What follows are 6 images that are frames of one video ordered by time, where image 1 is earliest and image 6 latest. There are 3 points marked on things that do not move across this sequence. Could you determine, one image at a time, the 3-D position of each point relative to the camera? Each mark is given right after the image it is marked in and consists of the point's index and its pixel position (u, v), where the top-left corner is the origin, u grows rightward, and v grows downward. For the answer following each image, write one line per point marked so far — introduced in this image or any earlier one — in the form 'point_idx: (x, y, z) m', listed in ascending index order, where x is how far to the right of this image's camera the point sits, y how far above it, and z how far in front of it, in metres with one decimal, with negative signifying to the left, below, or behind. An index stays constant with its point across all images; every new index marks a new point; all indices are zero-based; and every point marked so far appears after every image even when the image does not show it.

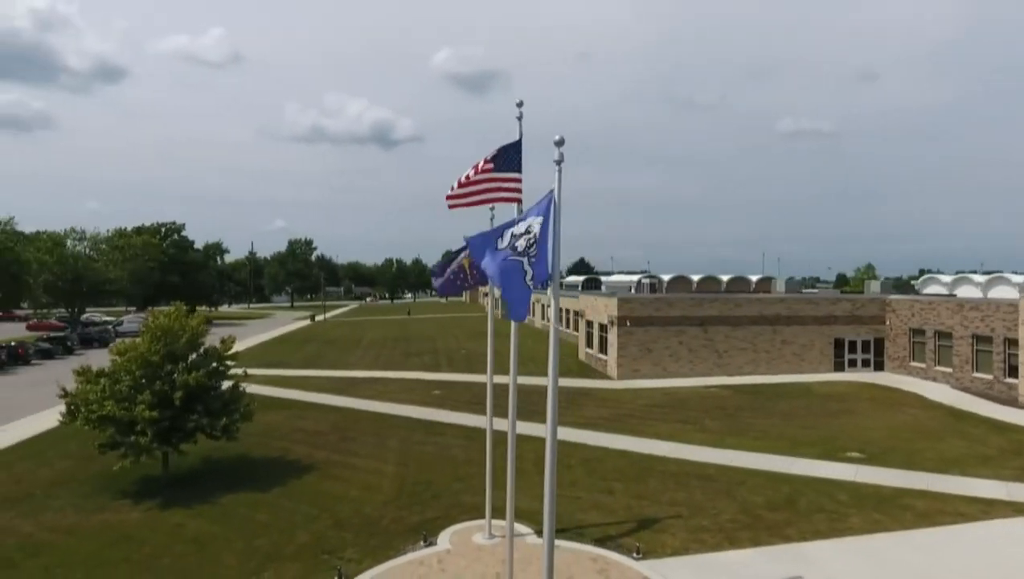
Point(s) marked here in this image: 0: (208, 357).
0: (-8.0, -1.8, +16.8) m
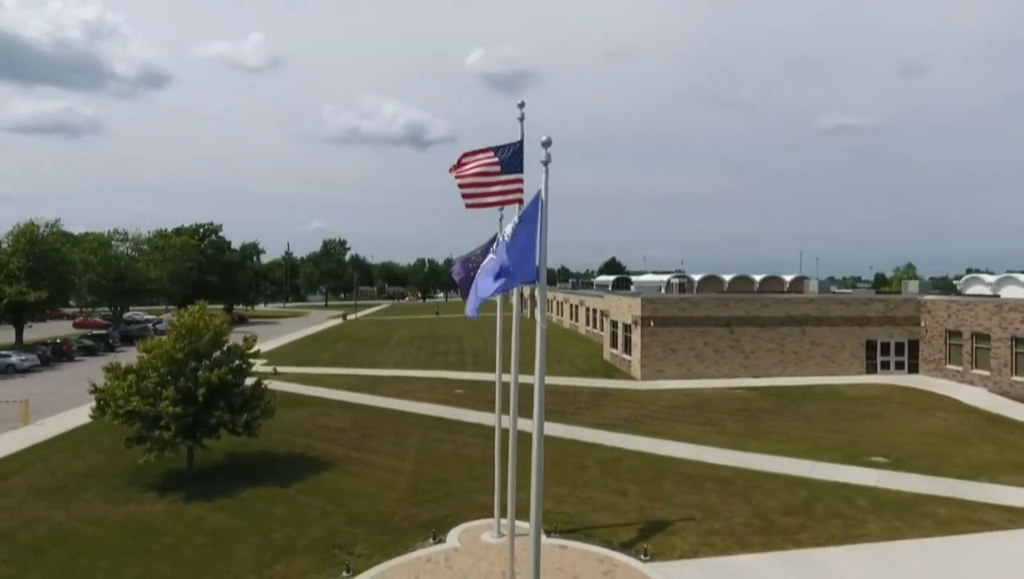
0: (-7.6, -1.8, +17.3) m
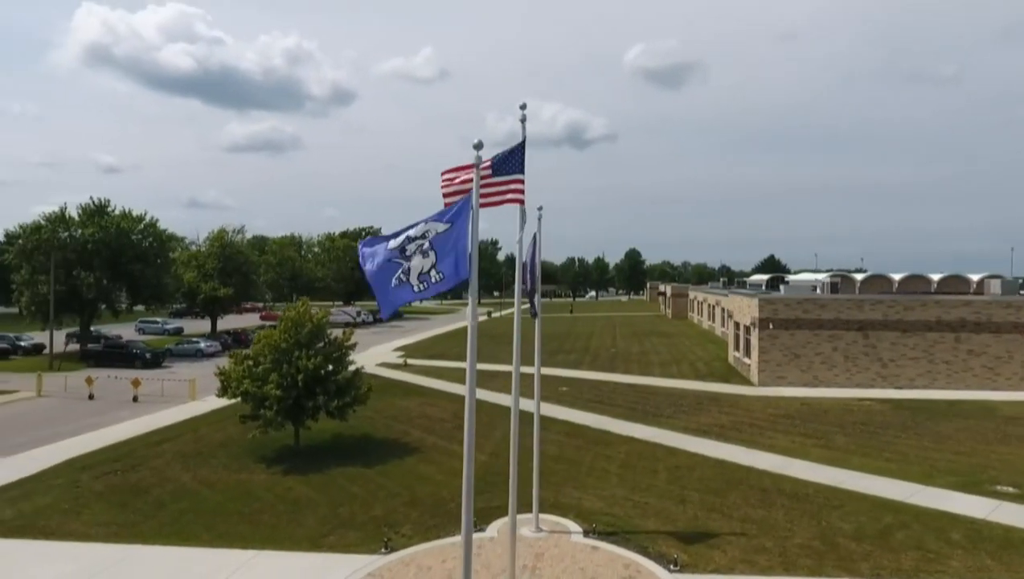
0: (-5.5, -1.7, +19.2) m
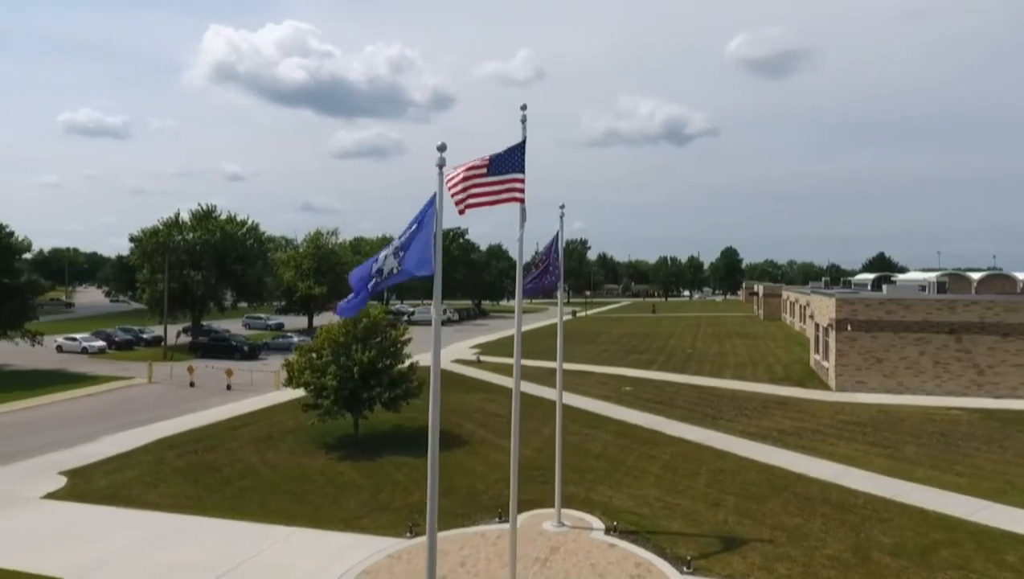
0: (-4.0, -1.6, +20.2) m
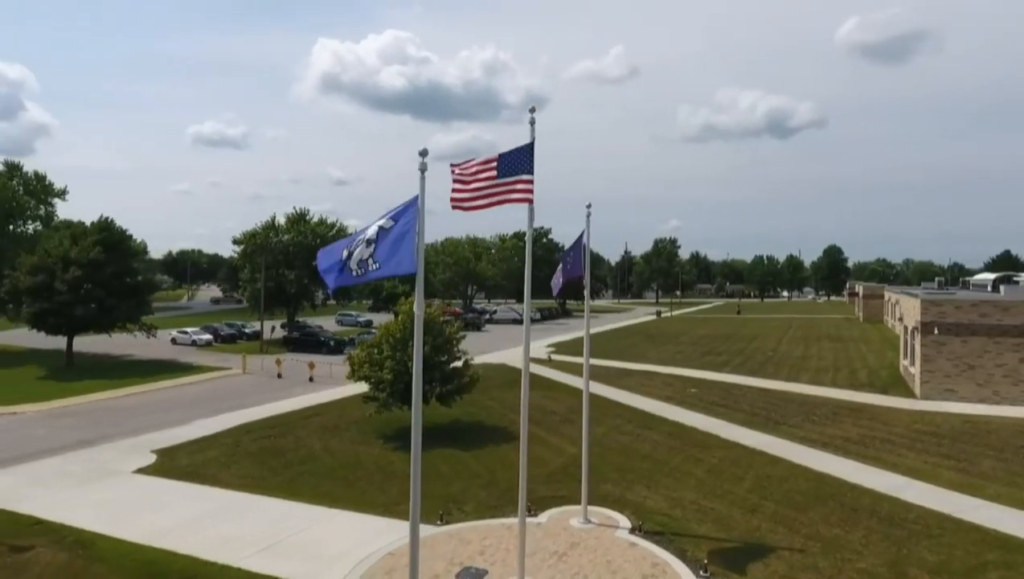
0: (-2.4, -1.6, +21.0) m
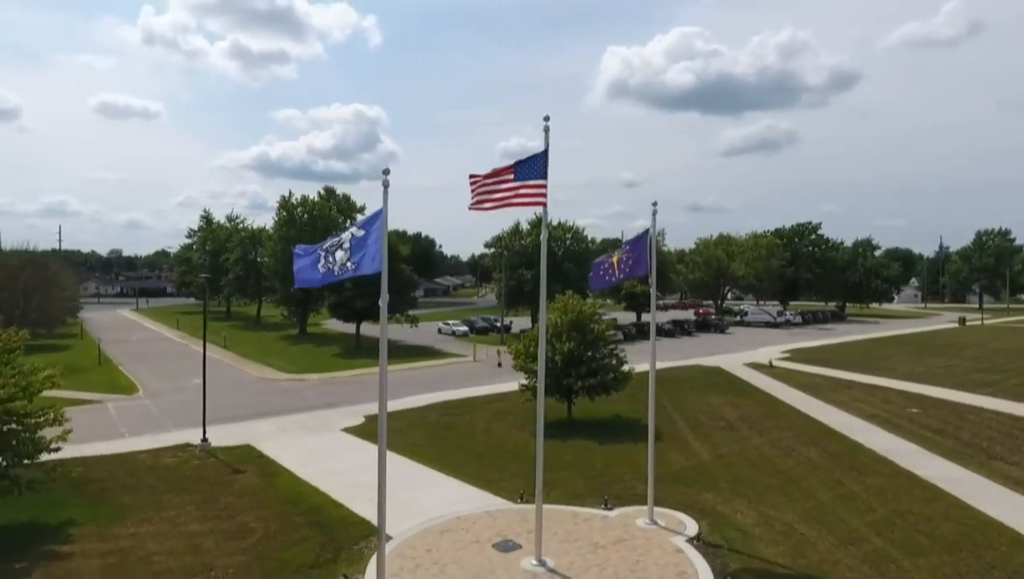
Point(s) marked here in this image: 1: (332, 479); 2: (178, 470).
0: (+2.6, -1.5, +21.8) m
1: (-4.8, -5.1, +17.2) m
2: (-9.7, -5.3, +18.6) m
